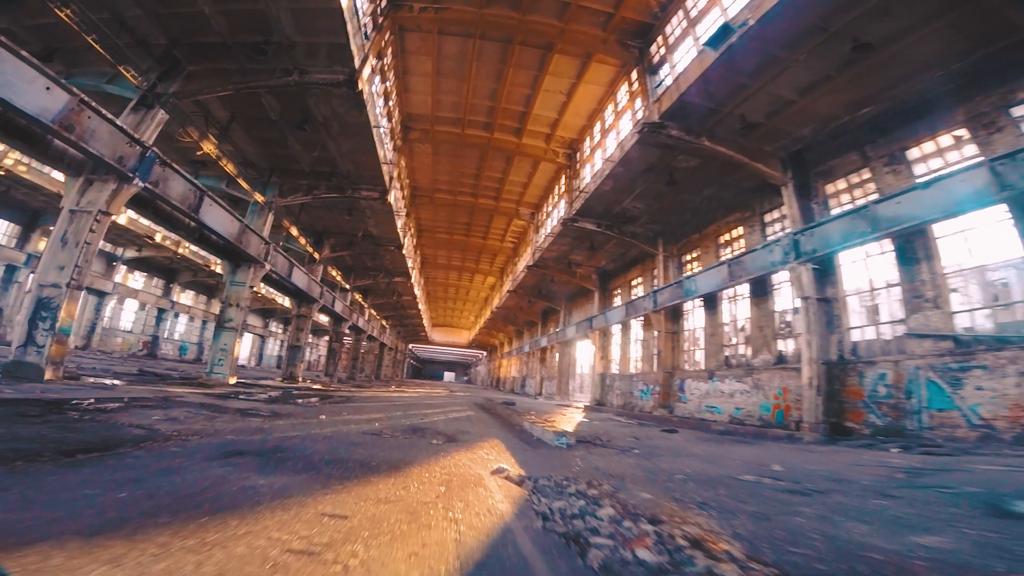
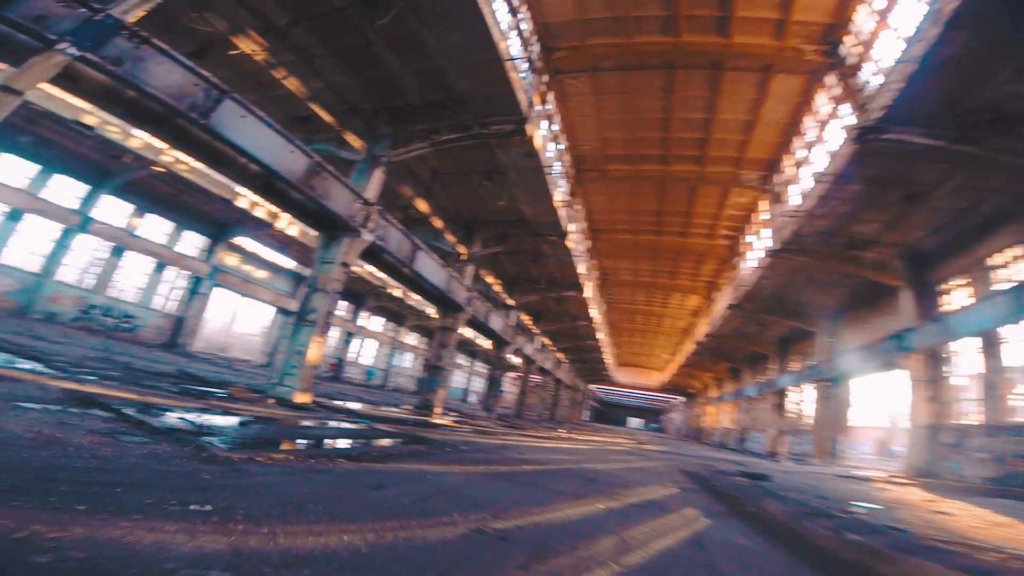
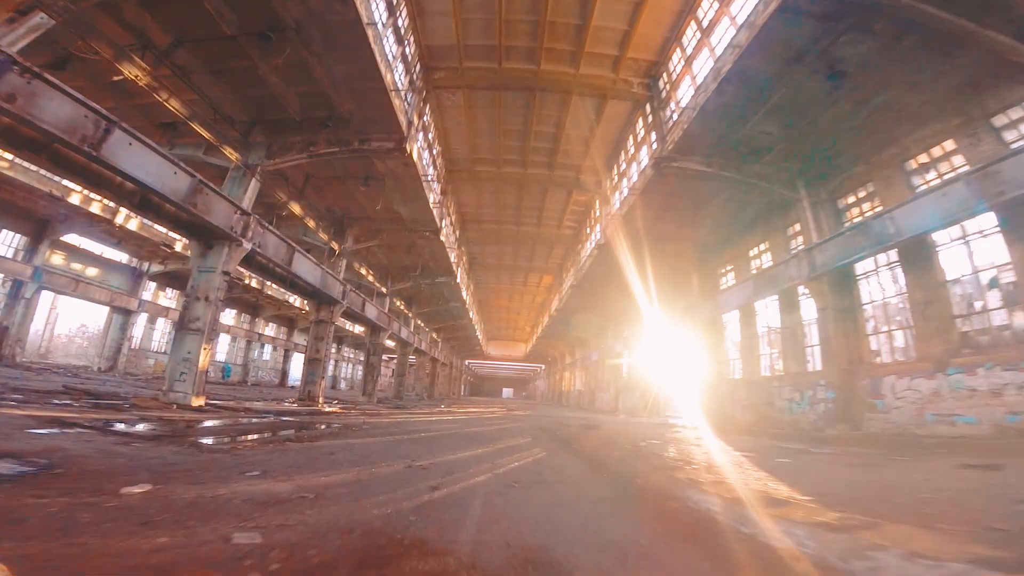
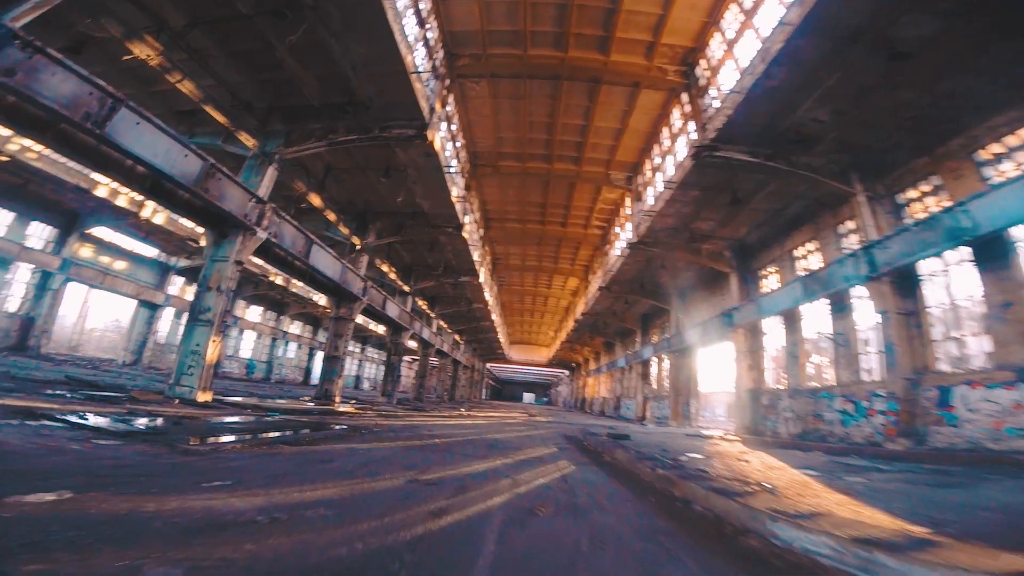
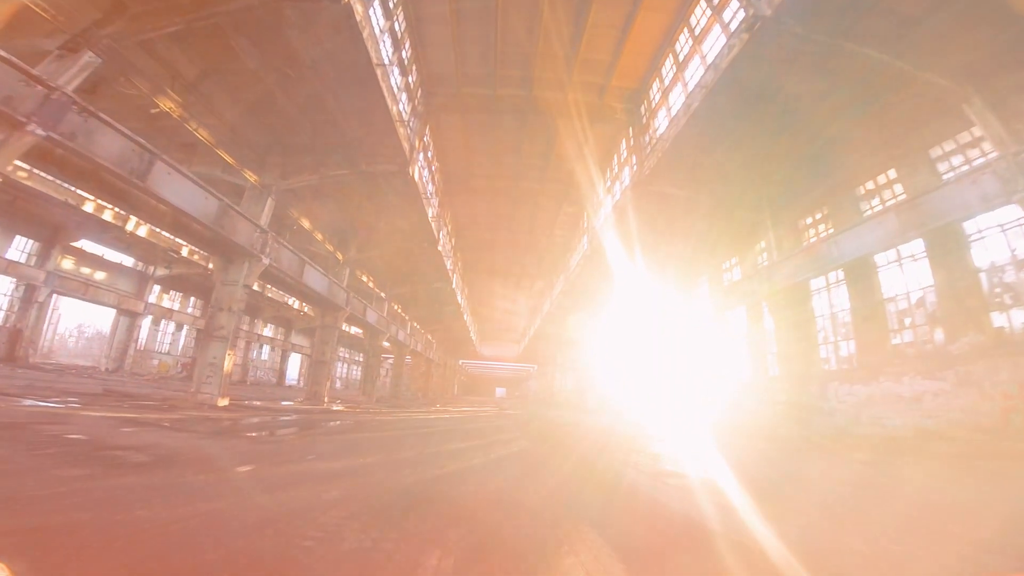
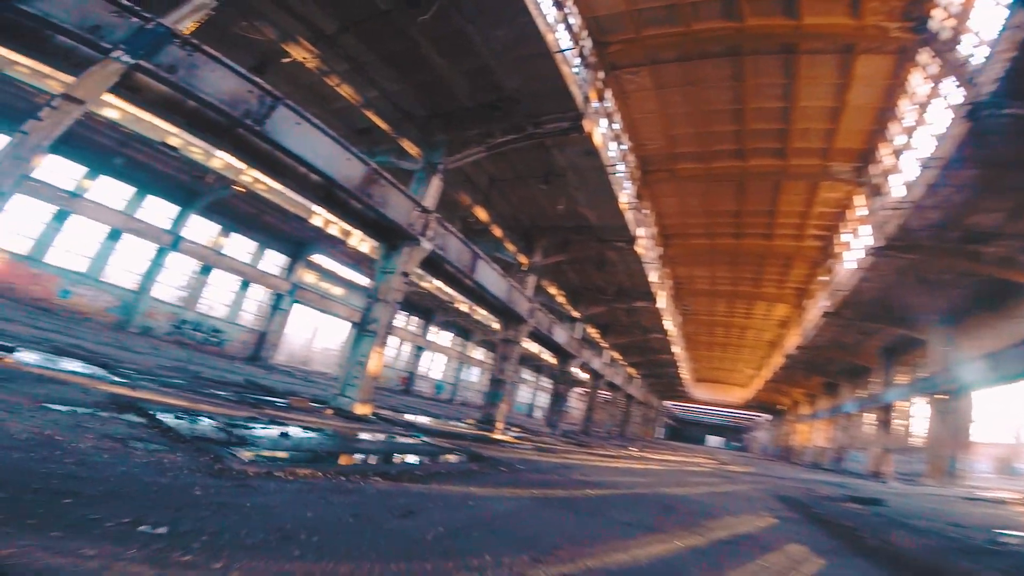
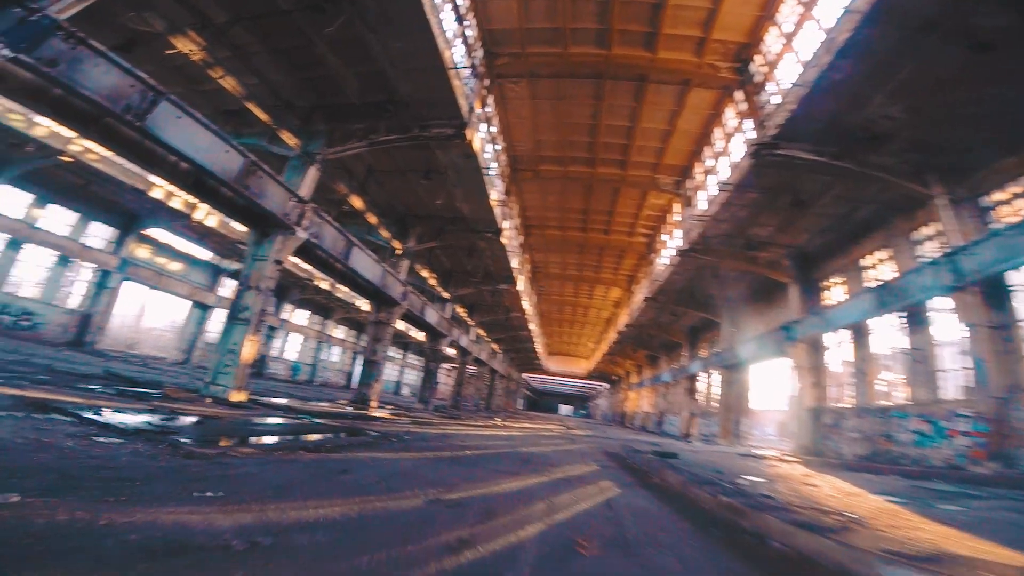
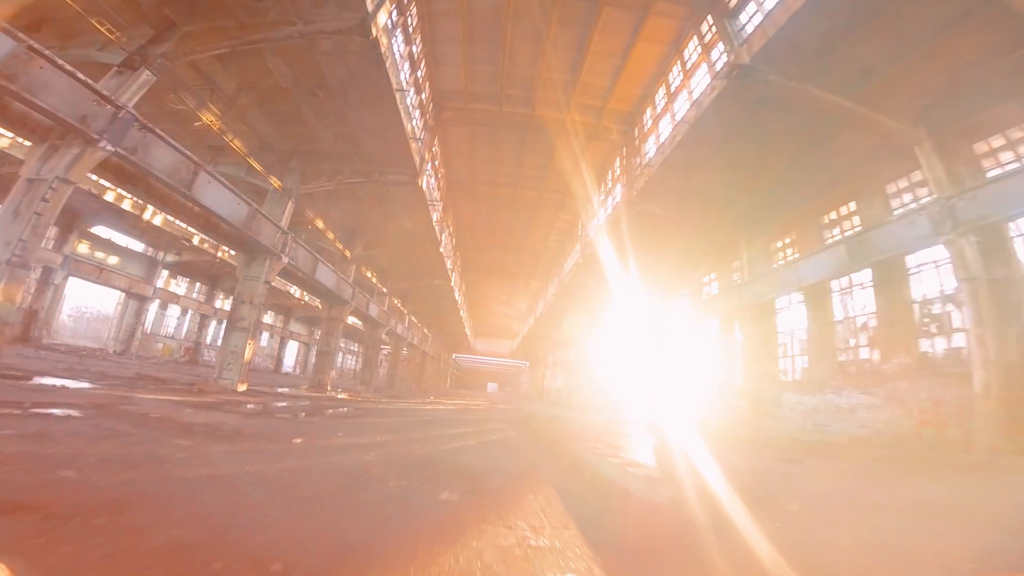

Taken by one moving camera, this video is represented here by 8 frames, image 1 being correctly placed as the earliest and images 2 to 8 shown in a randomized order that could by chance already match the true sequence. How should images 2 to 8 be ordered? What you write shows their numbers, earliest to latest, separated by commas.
8, 5, 3, 4, 7, 2, 6
